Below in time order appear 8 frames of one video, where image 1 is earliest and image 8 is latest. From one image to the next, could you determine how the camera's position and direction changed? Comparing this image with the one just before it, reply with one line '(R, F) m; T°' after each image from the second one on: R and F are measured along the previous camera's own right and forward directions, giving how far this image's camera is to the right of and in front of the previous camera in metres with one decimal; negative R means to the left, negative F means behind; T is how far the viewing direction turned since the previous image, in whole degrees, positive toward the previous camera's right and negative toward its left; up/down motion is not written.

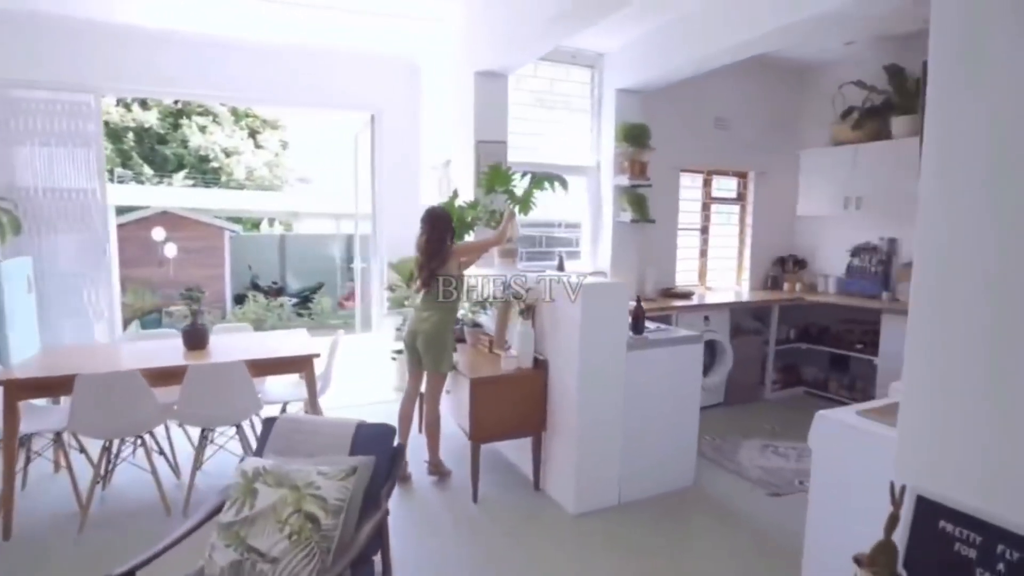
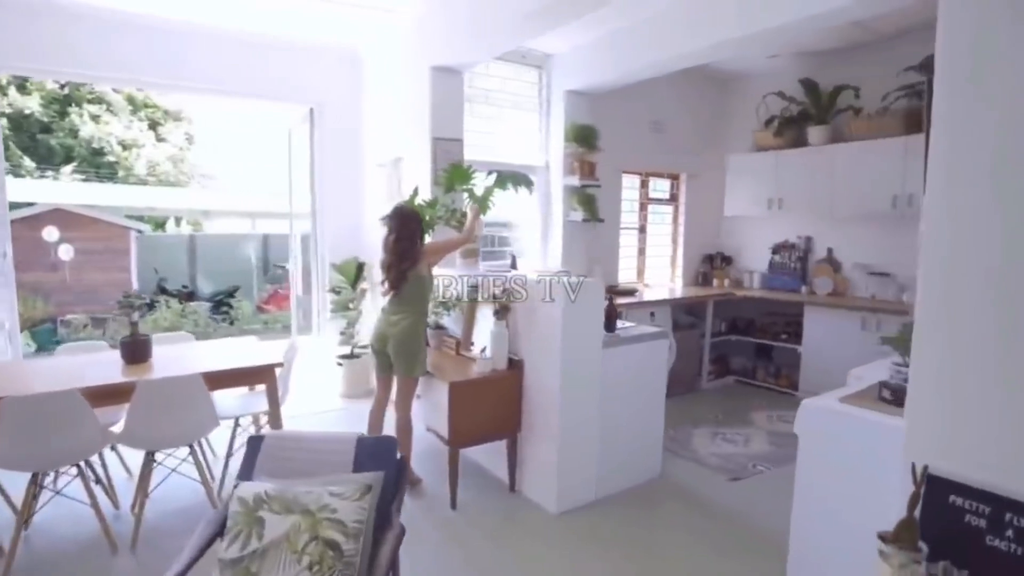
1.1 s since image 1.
(-0.4, +0.1) m; +9°
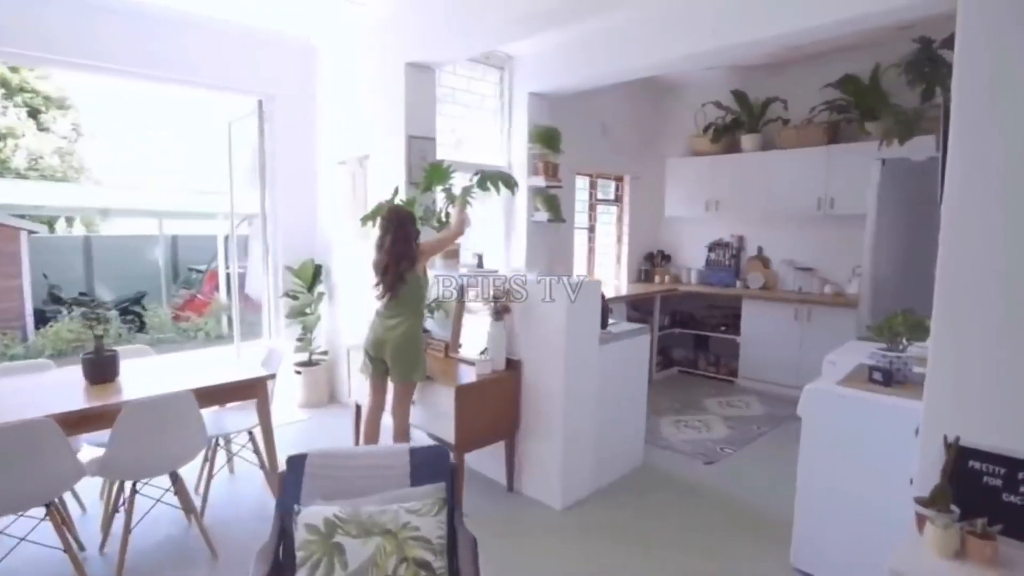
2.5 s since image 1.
(-0.5, 0.0) m; +10°
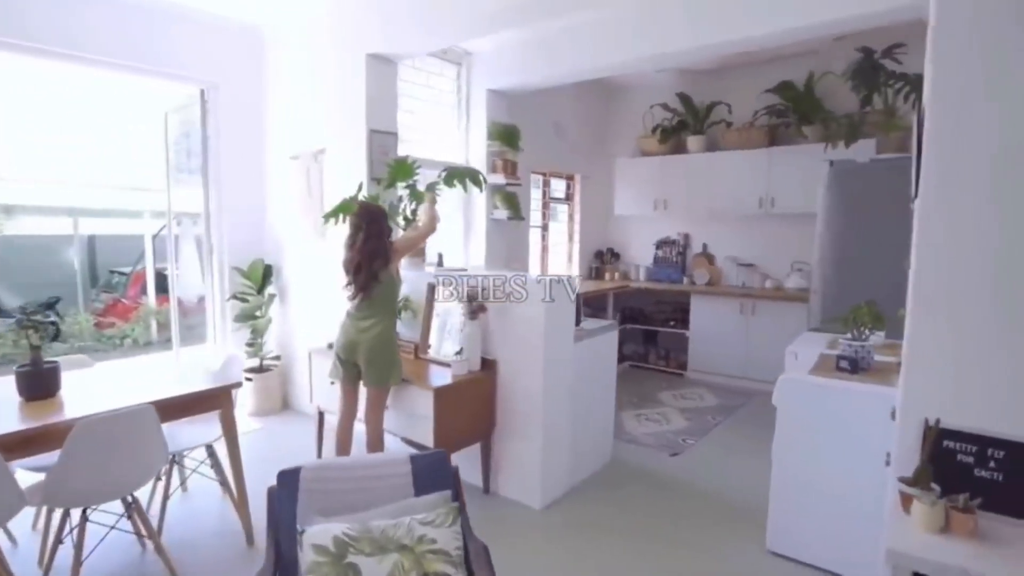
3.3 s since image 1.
(-0.2, +0.1) m; +7°
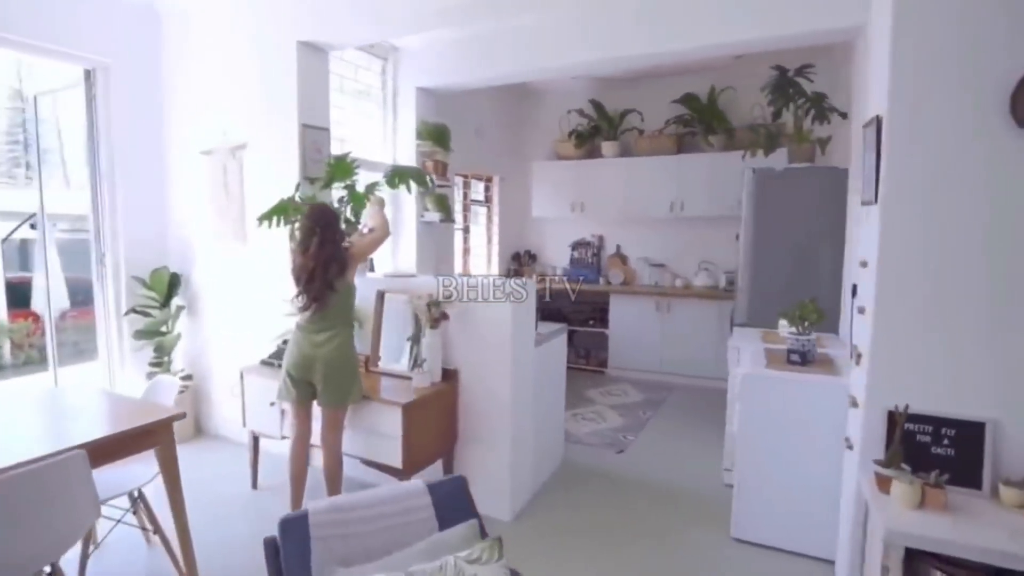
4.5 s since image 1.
(-0.4, +0.1) m; +12°
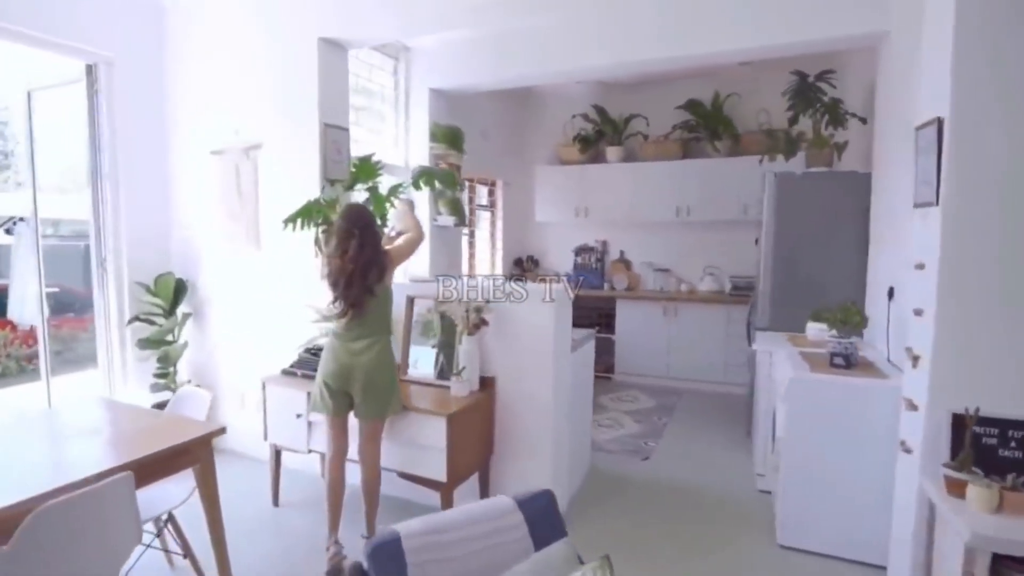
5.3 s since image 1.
(-0.3, +0.1) m; +3°
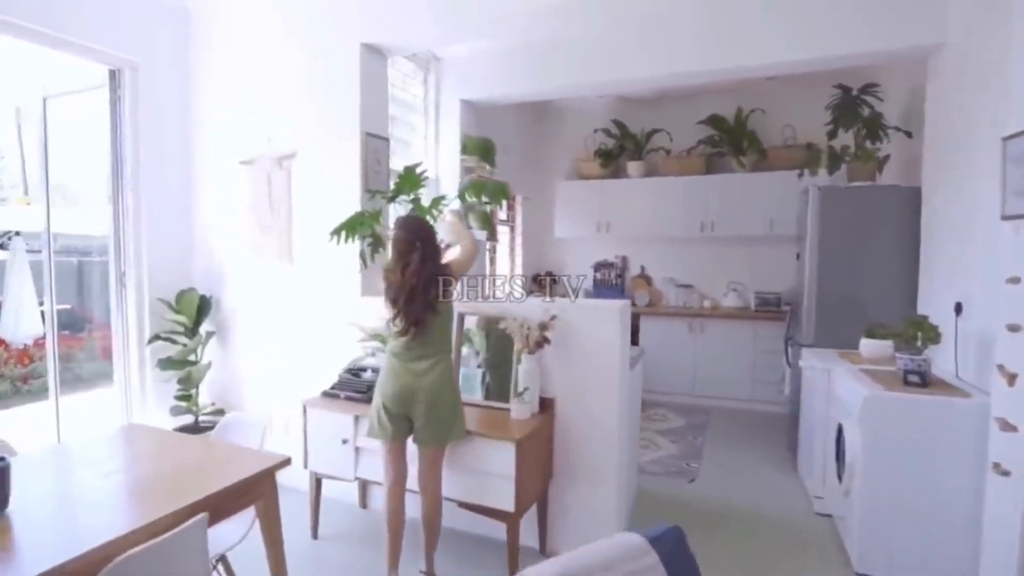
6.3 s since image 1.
(-0.4, +0.1) m; +2°
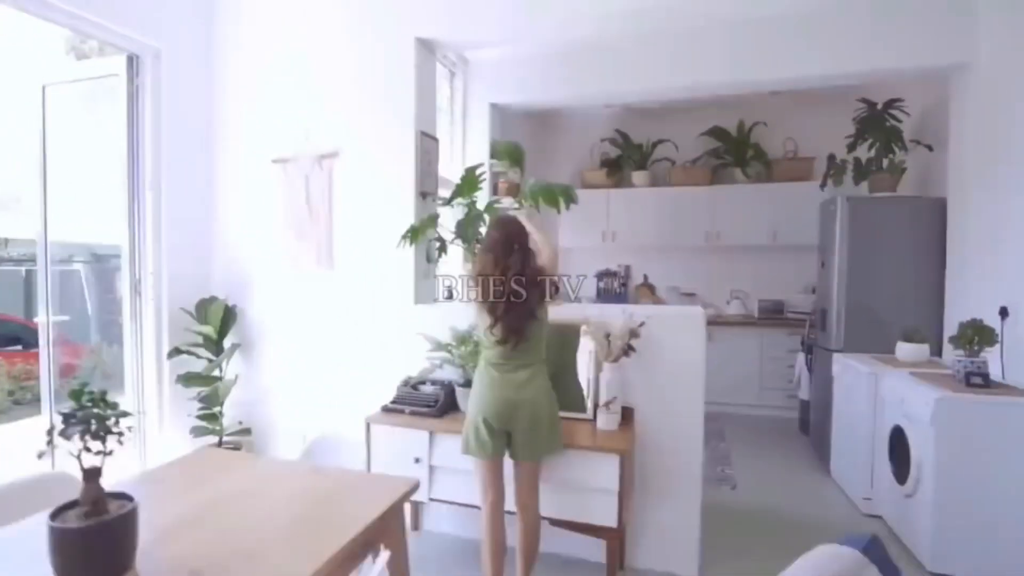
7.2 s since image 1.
(-0.6, +0.1) m; +6°
